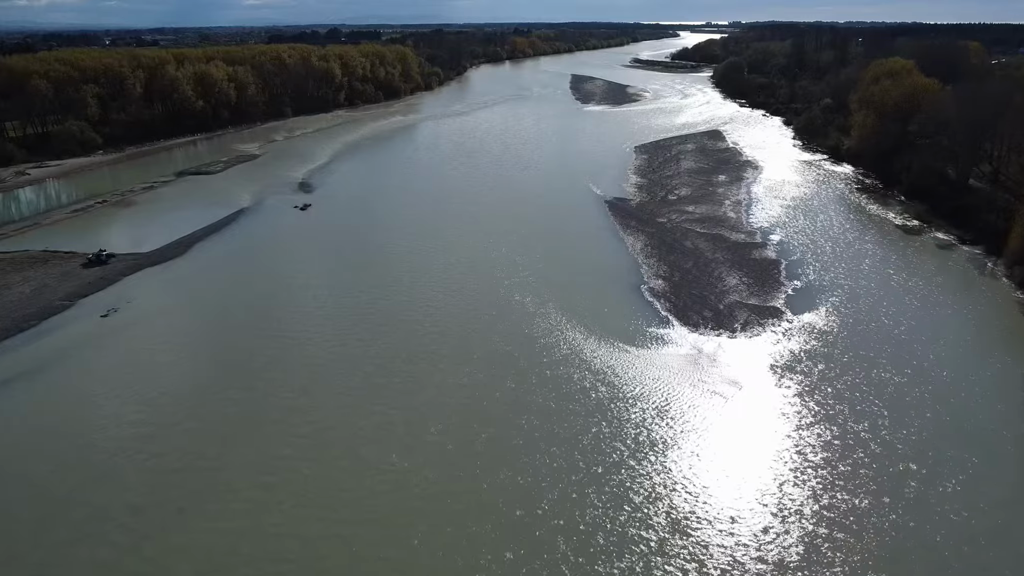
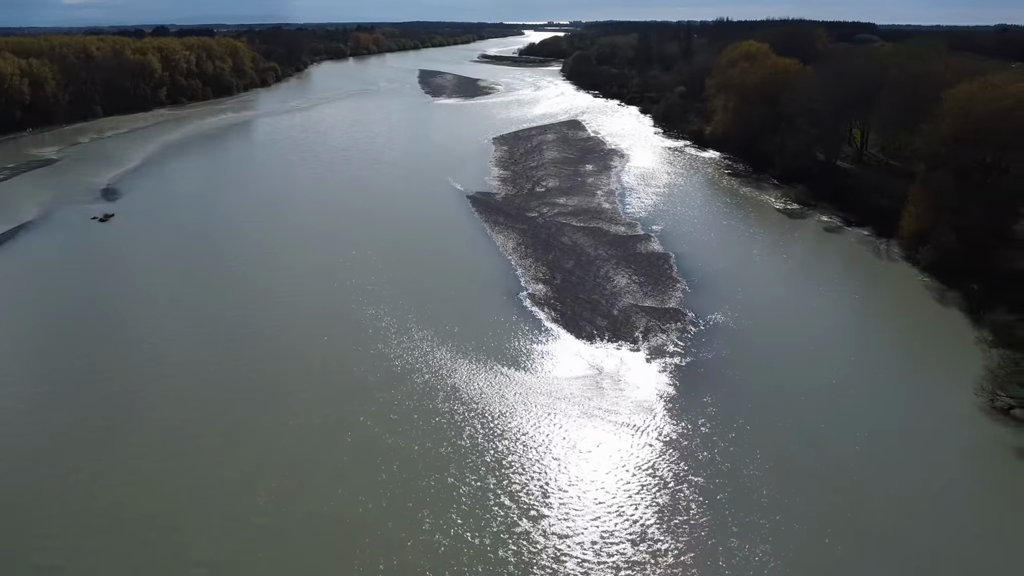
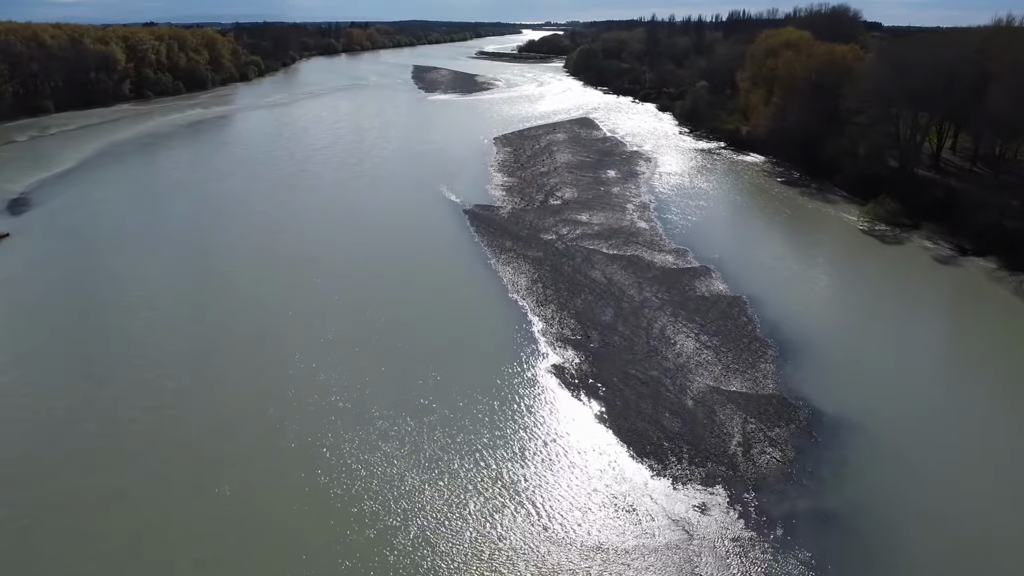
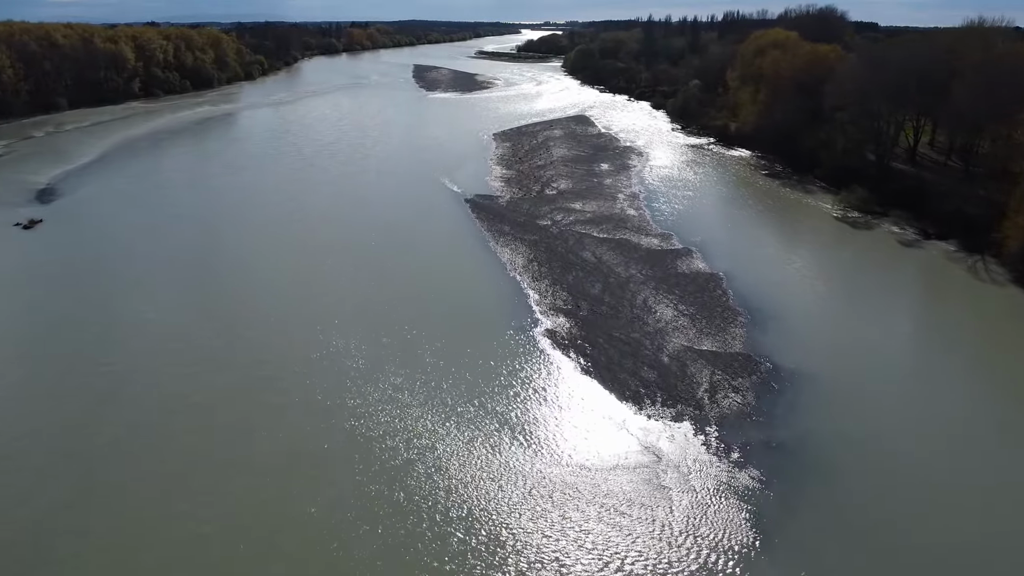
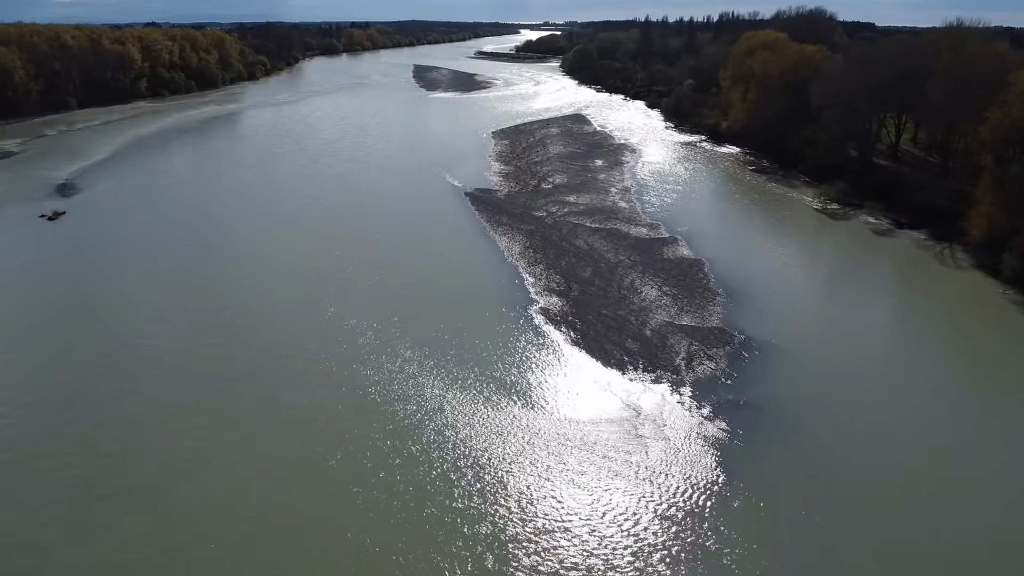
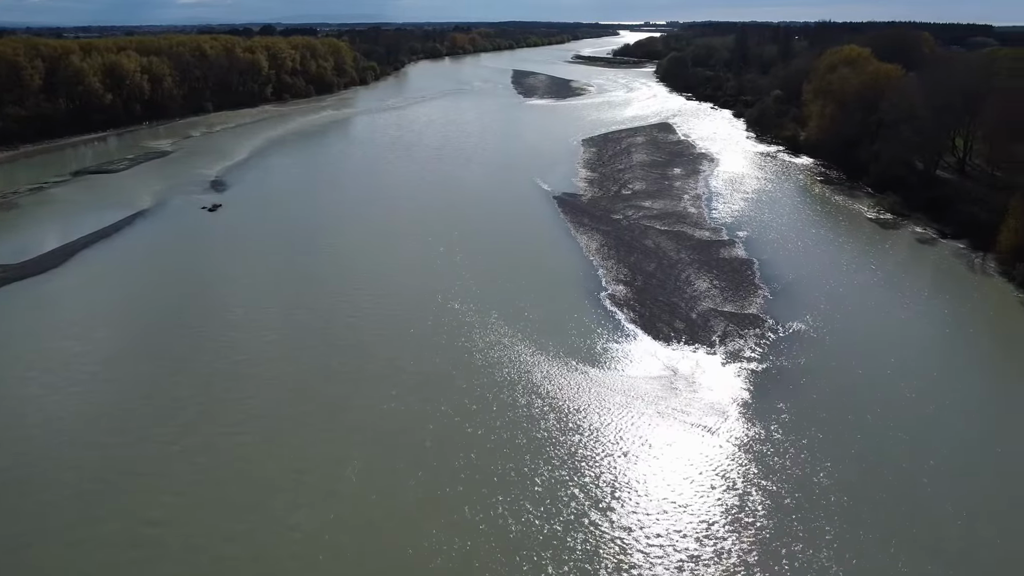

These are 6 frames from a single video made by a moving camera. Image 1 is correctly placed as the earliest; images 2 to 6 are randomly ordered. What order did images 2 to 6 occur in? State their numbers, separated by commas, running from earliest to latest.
6, 2, 5, 4, 3
